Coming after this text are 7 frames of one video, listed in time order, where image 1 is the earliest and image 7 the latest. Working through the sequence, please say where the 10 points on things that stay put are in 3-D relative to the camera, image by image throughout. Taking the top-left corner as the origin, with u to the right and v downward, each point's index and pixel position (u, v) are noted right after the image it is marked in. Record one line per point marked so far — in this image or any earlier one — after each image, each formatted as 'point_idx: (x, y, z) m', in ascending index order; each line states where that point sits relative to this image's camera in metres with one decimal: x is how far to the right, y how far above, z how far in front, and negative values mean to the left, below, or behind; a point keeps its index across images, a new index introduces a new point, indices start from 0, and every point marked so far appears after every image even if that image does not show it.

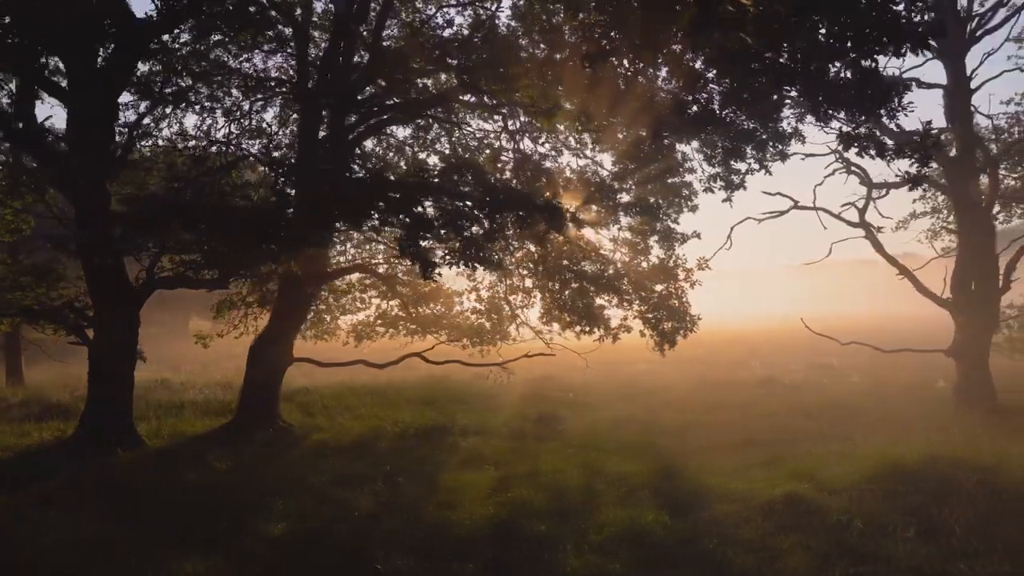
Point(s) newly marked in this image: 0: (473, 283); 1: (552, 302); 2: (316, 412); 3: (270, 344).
0: (-0.8, +0.1, +15.2) m
1: (+0.4, -0.3, +14.0) m
2: (-4.0, -2.3, +13.8) m
3: (-4.0, -0.9, +11.8) m
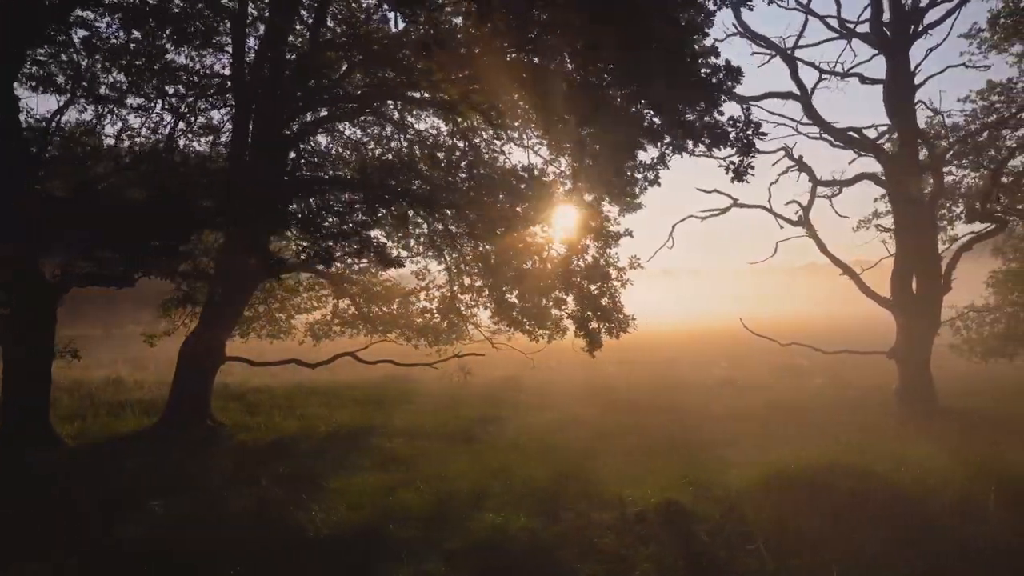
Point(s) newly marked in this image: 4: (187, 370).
0: (-1.8, +0.1, +15.0) m
1: (-0.5, -0.2, +13.8) m
2: (-5.0, -2.2, +13.6) m
3: (-5.0, -0.8, +11.7) m
4: (-5.3, -1.4, +11.7) m
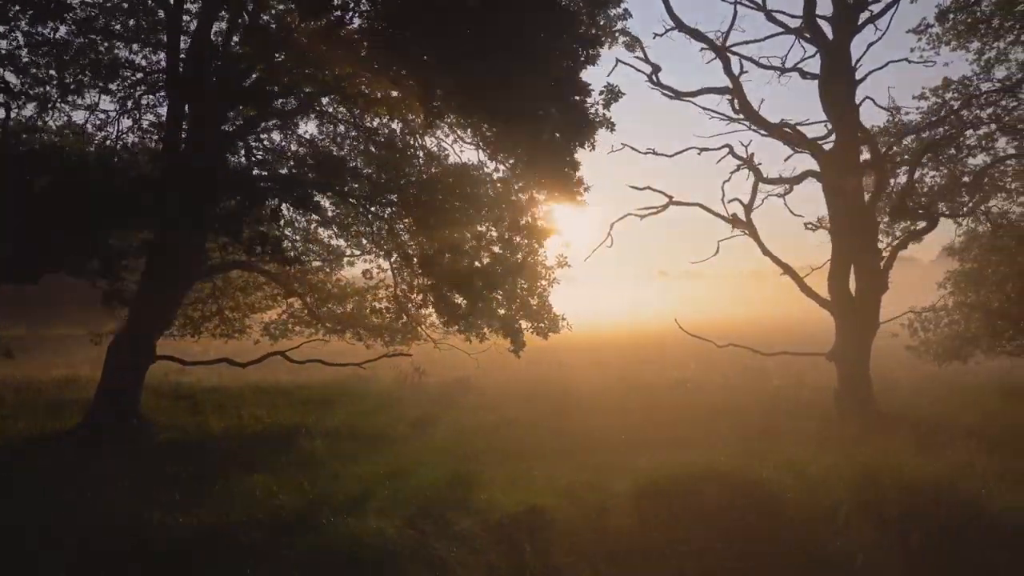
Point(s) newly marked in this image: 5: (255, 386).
0: (-2.7, +0.1, +14.8) m
1: (-1.5, -0.2, +13.7) m
2: (-6.0, -2.2, +13.5) m
3: (-6.0, -0.8, +11.5) m
4: (-6.2, -1.4, +11.6) m
5: (-5.6, -2.1, +15.8) m
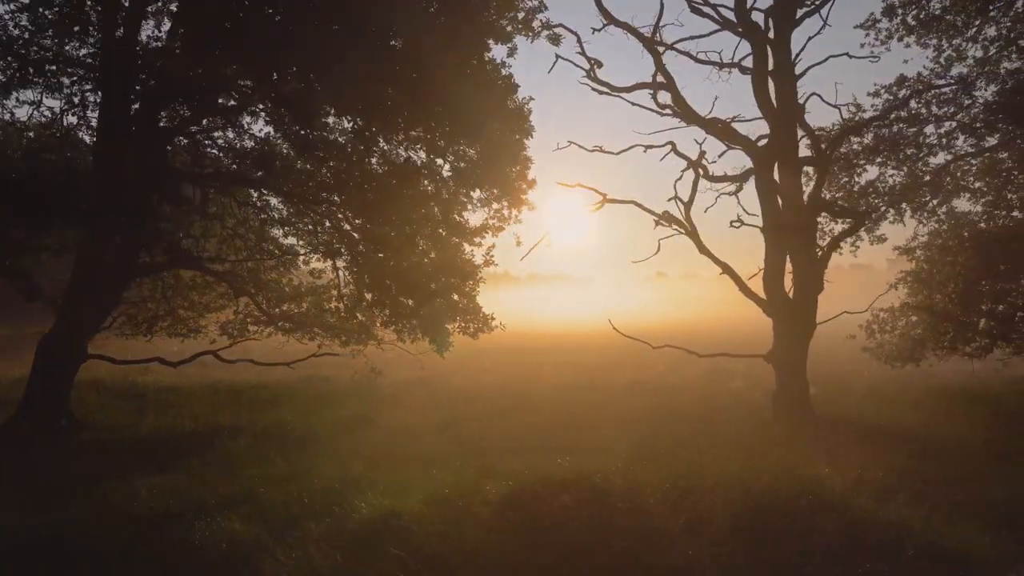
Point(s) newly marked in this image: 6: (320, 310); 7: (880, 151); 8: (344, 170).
0: (-3.7, +0.1, +14.7) m
1: (-2.4, -0.2, +13.5) m
2: (-6.9, -2.2, +13.3) m
3: (-6.9, -0.8, +11.4) m
4: (-7.2, -1.3, +11.4) m
5: (-6.5, -2.1, +15.7) m
6: (-3.9, -0.5, +15.1) m
7: (+6.9, +2.6, +13.8) m
8: (-2.9, +2.1, +13.0) m
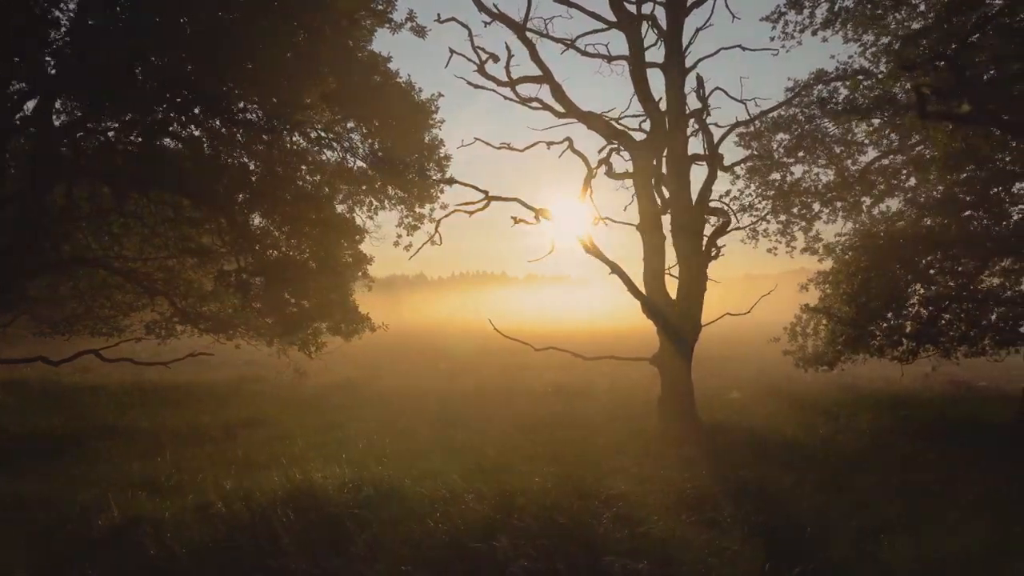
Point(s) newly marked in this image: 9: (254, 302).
0: (-5.2, +0.2, +14.5) m
1: (-4.0, -0.2, +13.3) m
2: (-8.5, -2.2, +13.2) m
3: (-8.5, -0.8, +11.2) m
4: (-8.8, -1.3, +11.3) m
5: (-8.0, -2.1, +15.5) m
6: (-5.5, -0.4, +14.9) m
7: (+5.3, +2.5, +13.4) m
8: (-4.5, +2.1, +12.7) m
9: (-4.8, -0.2, +14.2) m
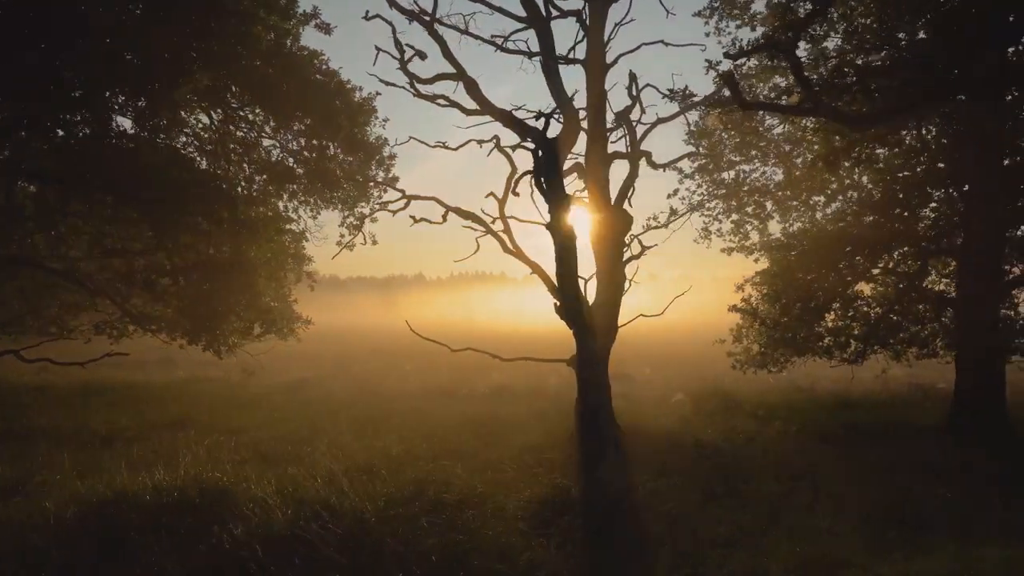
0: (-6.3, +0.2, +14.4) m
1: (-5.0, -0.2, +13.2) m
2: (-9.6, -2.2, +13.1) m
3: (-9.6, -0.8, +11.2) m
4: (-9.9, -1.3, +11.3) m
5: (-9.0, -2.1, +15.5) m
6: (-6.5, -0.4, +14.8) m
7: (+4.3, +2.5, +13.2) m
8: (-5.6, +2.1, +12.6) m
9: (-5.9, -0.2, +14.1) m
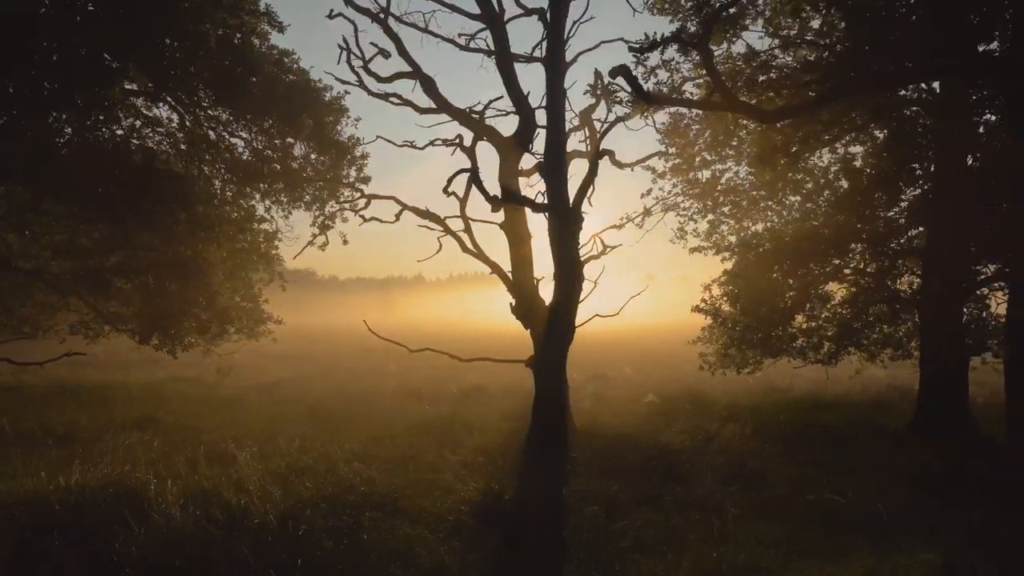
0: (-6.8, +0.2, +14.4) m
1: (-5.6, -0.2, +13.1) m
2: (-10.1, -2.2, +13.1) m
3: (-10.1, -0.8, +11.2) m
4: (-10.4, -1.3, +11.2) m
5: (-9.6, -2.1, +15.5) m
6: (-7.0, -0.5, +14.8) m
7: (+3.7, +2.5, +13.1) m
8: (-6.1, +2.1, +12.6) m
9: (-6.4, -0.2, +14.1) m
